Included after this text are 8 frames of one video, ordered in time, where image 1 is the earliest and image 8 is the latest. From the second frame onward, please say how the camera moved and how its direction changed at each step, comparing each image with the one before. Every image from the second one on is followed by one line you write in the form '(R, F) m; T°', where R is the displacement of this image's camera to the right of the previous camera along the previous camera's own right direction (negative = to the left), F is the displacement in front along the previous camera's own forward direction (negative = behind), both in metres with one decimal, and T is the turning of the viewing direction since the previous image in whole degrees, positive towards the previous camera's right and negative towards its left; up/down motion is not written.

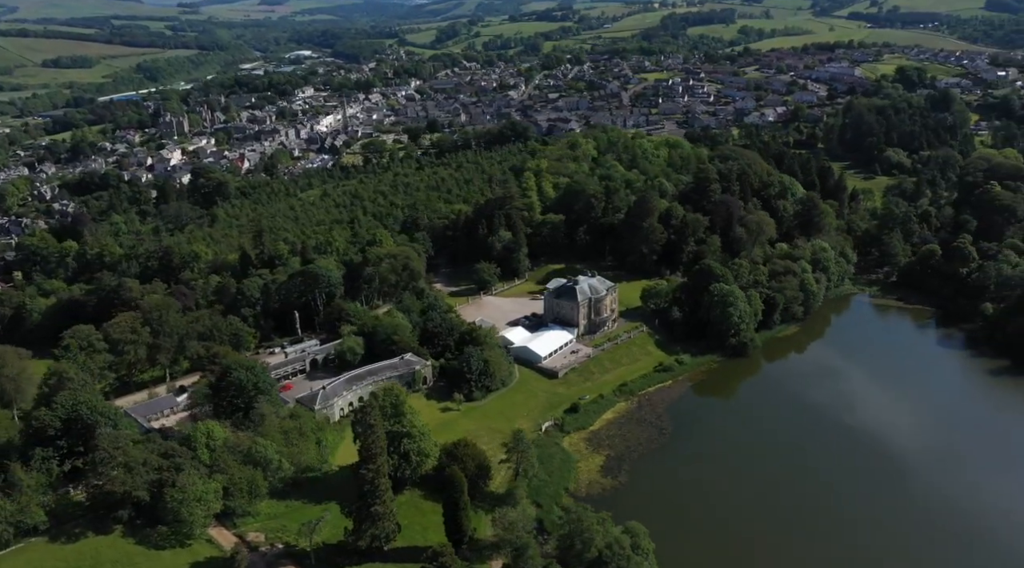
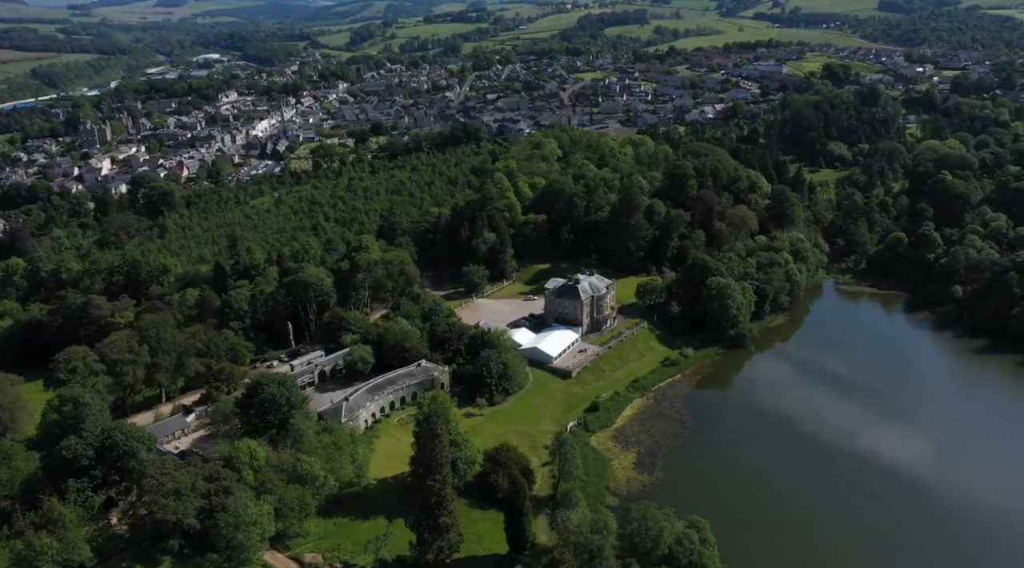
(-7.3, +0.7) m; +6°
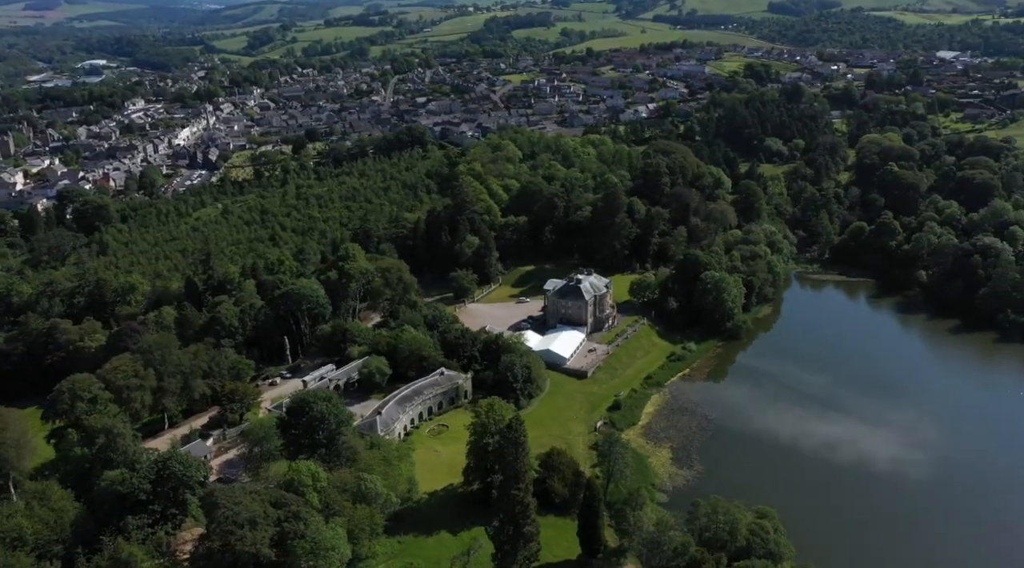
(-8.4, +1.0) m; +7°
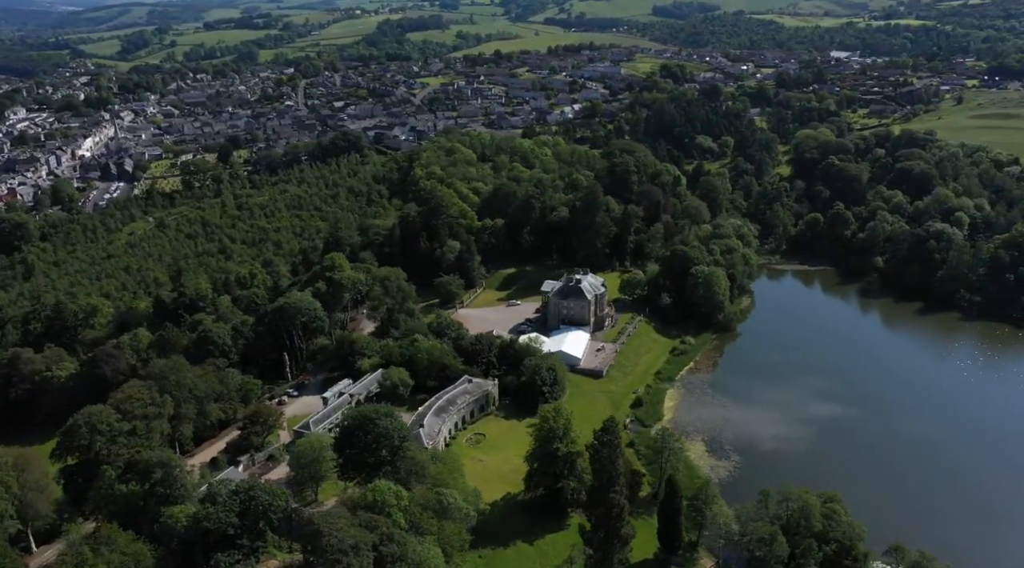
(-9.5, +1.4) m; +8°
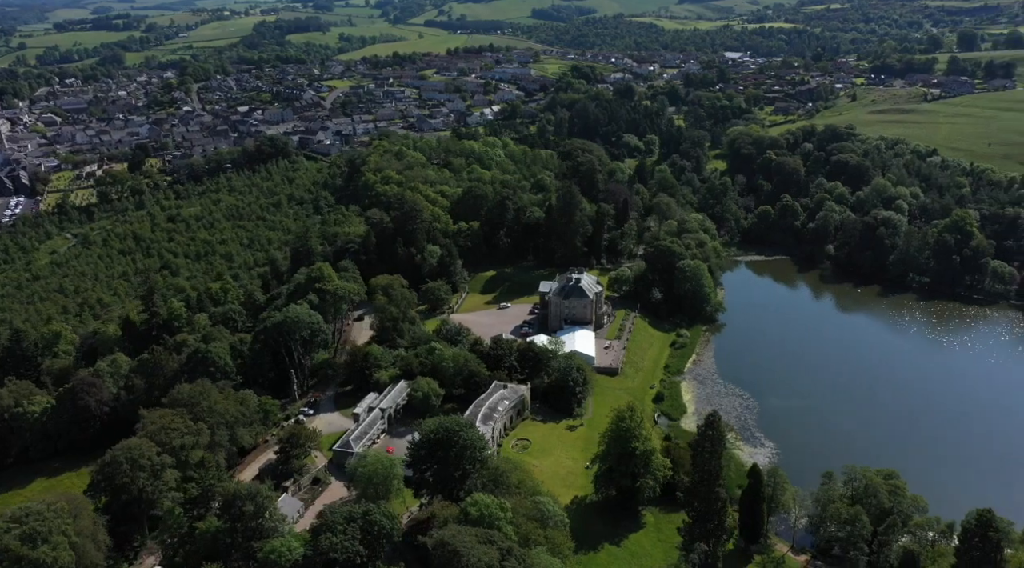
(-10.5, +1.6) m; +9°
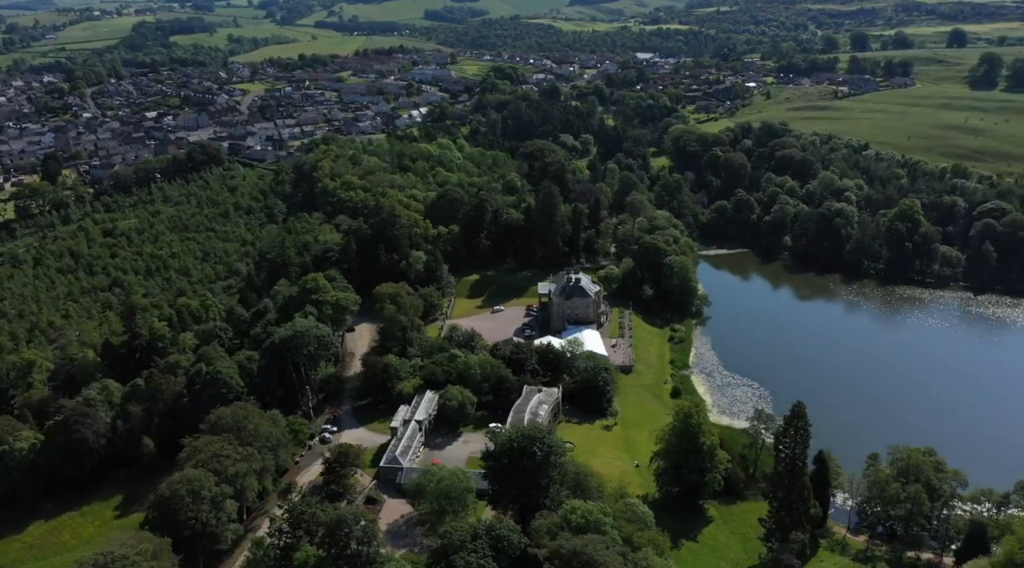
(-9.4, +1.4) m; +8°
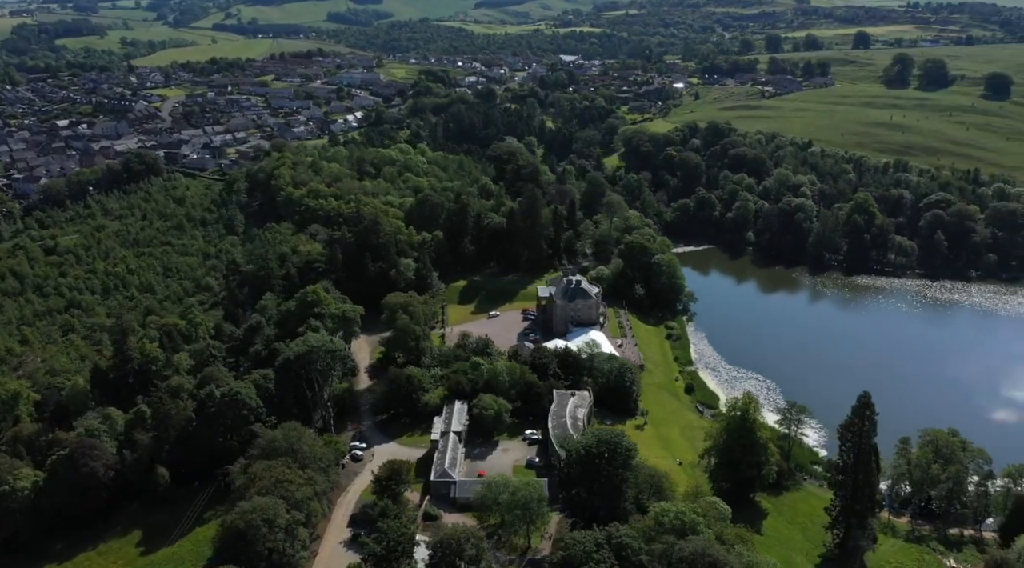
(-8.3, +1.2) m; +7°
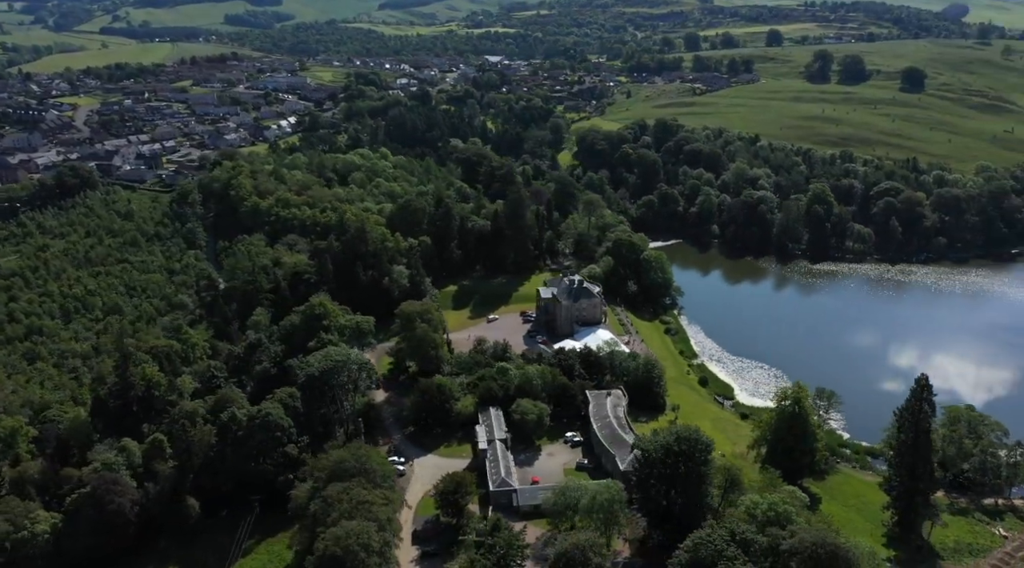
(-8.2, +1.4) m; +7°
